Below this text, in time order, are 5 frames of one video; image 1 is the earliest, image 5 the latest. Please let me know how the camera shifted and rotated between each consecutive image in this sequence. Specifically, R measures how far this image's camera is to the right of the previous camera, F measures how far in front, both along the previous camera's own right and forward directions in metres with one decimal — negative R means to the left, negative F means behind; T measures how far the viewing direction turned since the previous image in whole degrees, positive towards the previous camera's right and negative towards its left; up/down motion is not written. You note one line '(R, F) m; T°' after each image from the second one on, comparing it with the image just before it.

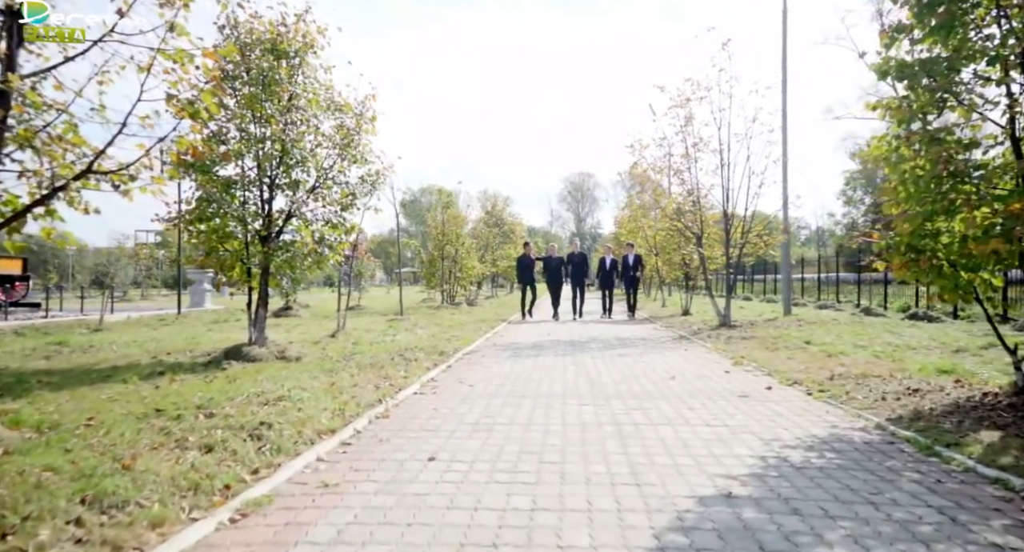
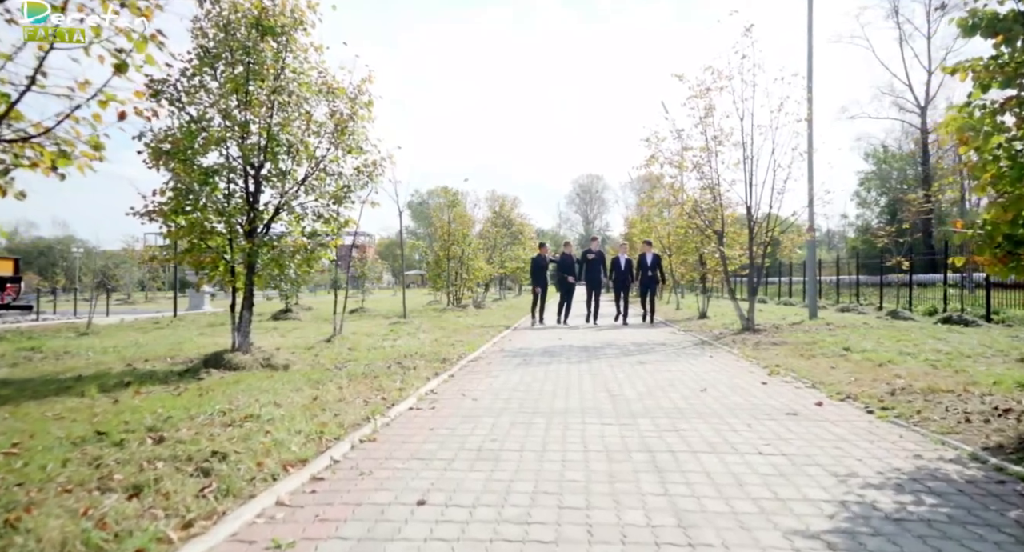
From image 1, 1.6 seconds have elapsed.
(0.0, +0.9) m; -1°
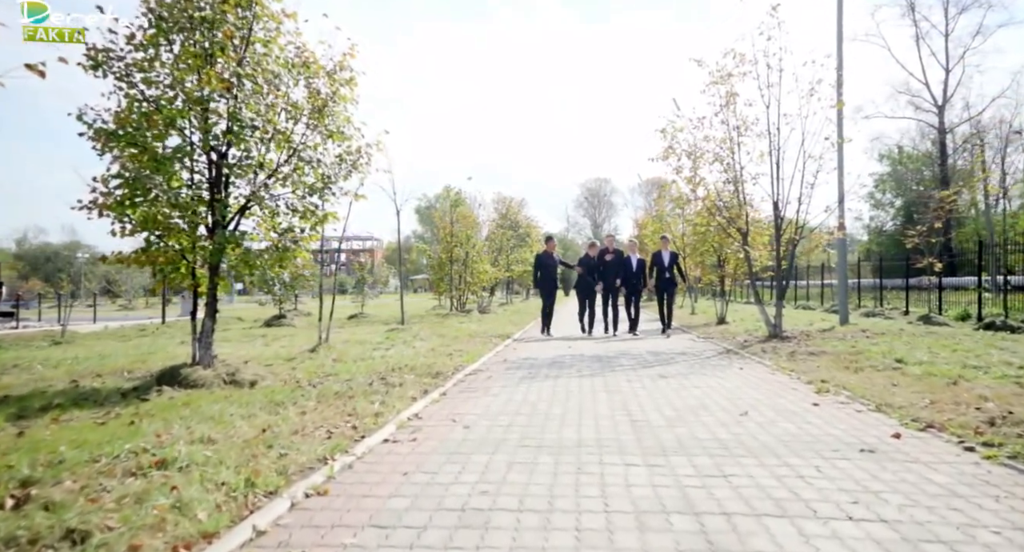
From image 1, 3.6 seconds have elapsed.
(+0.1, +1.2) m; -1°
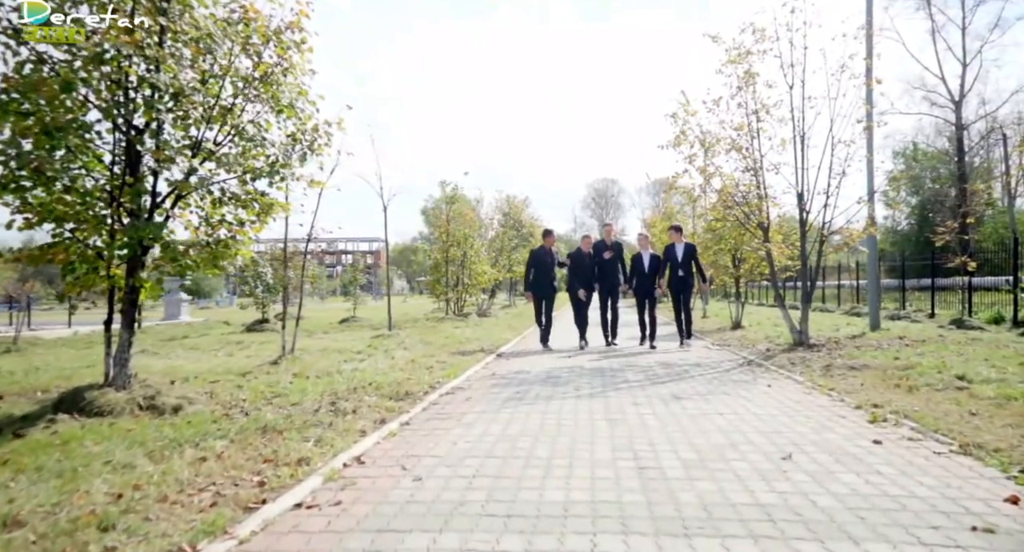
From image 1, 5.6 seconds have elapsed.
(+0.3, +1.4) m; -1°
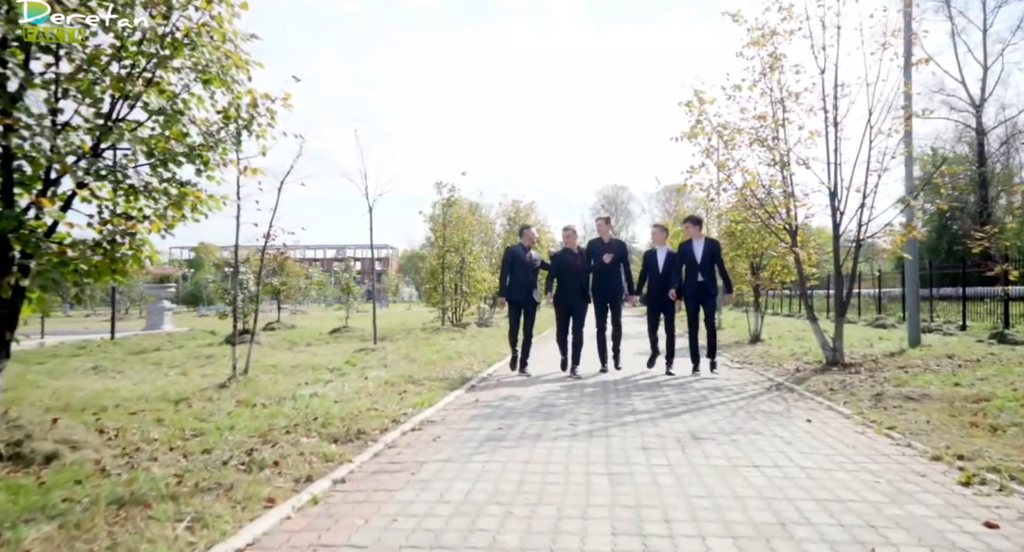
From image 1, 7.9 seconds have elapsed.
(+0.3, +1.4) m; -1°
